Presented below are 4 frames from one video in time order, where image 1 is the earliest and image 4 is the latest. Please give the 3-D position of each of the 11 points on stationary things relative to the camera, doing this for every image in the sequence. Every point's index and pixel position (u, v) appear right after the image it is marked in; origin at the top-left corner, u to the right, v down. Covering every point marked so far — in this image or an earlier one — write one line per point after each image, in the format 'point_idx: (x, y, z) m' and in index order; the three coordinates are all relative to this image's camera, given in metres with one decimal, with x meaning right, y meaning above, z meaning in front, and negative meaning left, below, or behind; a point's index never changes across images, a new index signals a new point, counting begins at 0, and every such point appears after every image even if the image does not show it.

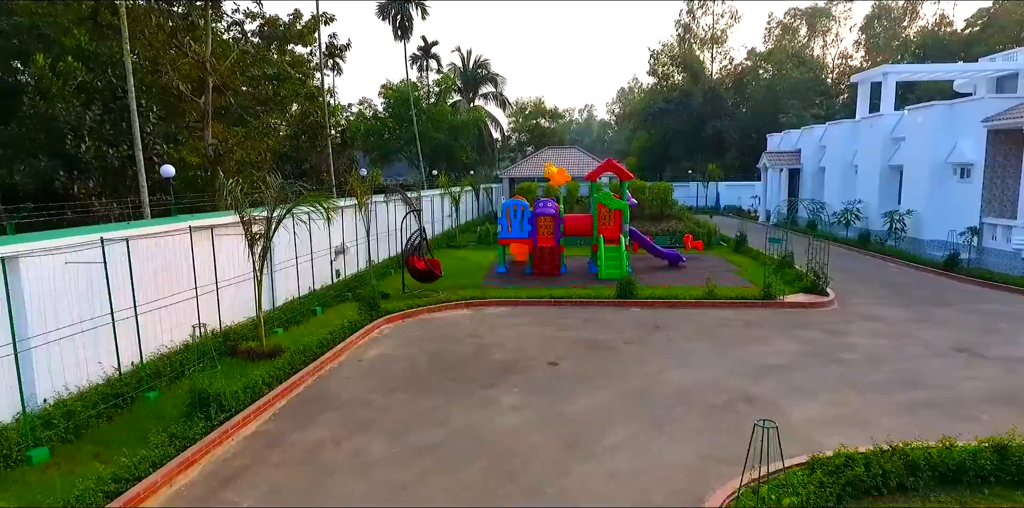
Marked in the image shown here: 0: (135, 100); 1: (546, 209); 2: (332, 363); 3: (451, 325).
0: (-6.3, +2.5, +11.7) m
1: (+0.8, +1.0, +16.1) m
2: (-2.2, -1.3, +8.5) m
3: (-0.9, -1.1, +10.5) m
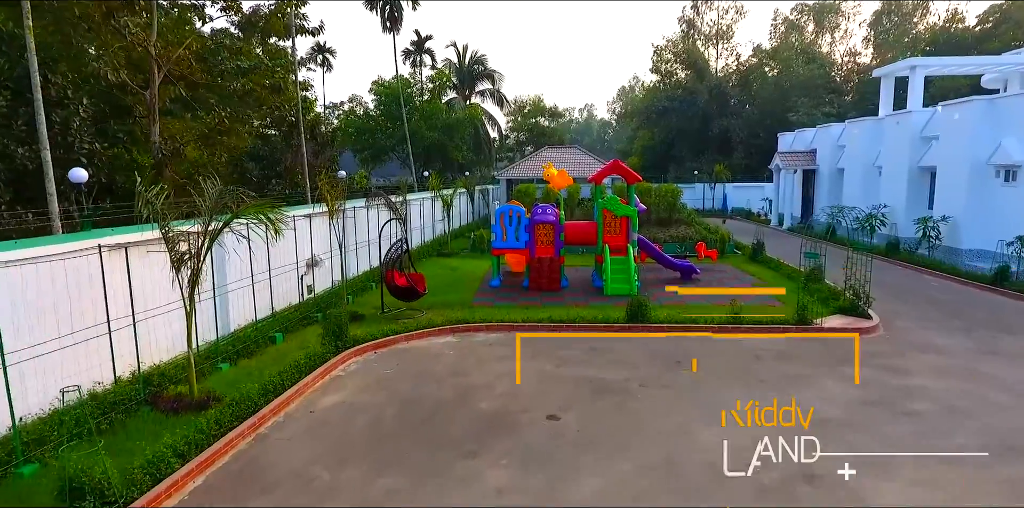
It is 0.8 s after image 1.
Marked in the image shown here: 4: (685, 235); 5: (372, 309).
0: (-6.4, +2.3, +10.0) m
1: (+0.7, +0.8, +14.4) m
2: (-2.3, -1.6, +6.8) m
3: (-1.0, -1.3, +8.8) m
4: (+4.9, +0.5, +20.0) m
5: (-2.4, -0.9, +11.9) m
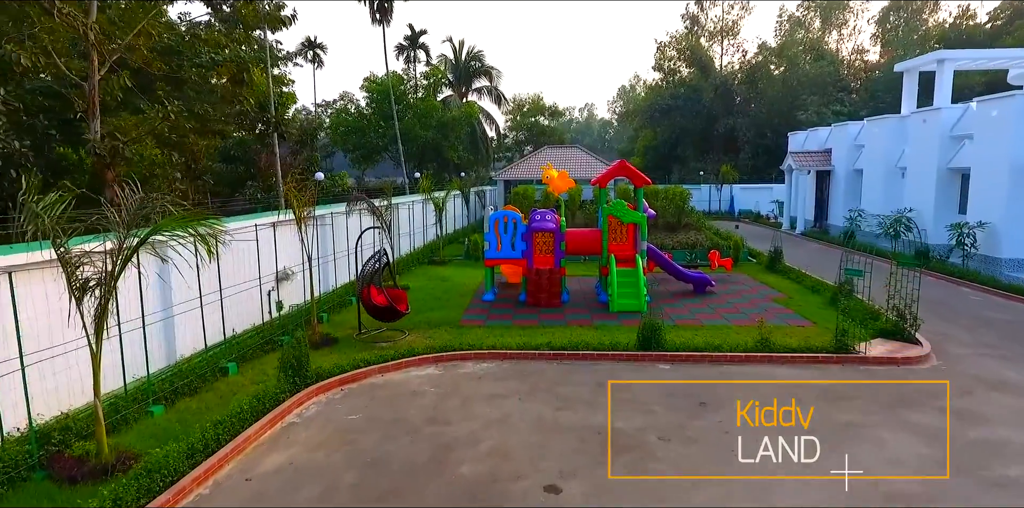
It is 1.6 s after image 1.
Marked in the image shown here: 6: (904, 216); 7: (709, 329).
0: (-6.5, +2.1, +8.6) m
1: (+0.6, +0.6, +13.0) m
2: (-2.4, -1.8, +5.4) m
3: (-1.1, -1.5, +7.4) m
4: (+4.8, +0.3, +18.5) m
5: (-2.5, -1.1, +10.5) m
6: (+10.4, +1.0, +18.8) m
7: (+2.9, -1.1, +10.4) m
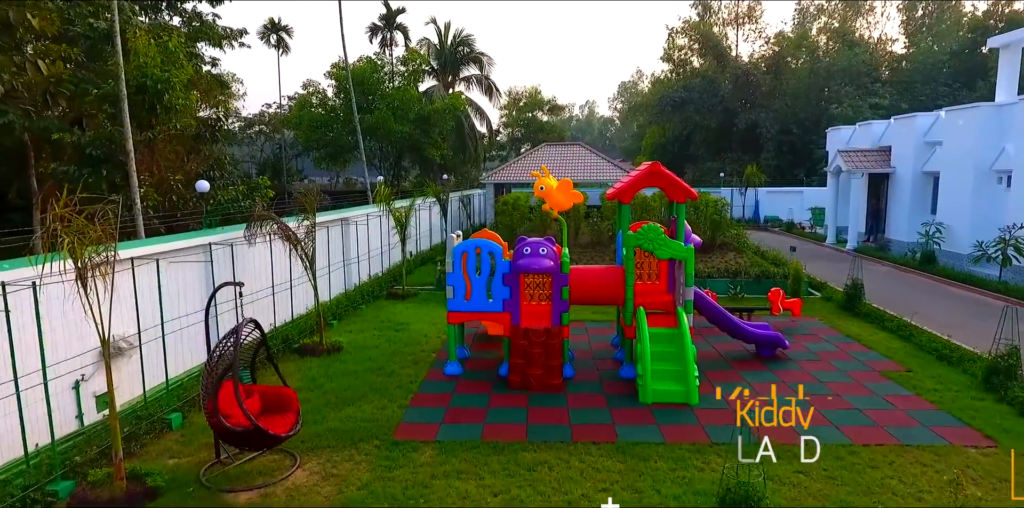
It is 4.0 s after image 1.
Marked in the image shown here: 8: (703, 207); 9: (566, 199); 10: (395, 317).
0: (-6.8, +1.5, +4.1) m
1: (+0.3, 0.0, +8.5) m
2: (-2.7, -2.4, +0.9) m
3: (-1.4, -2.1, +2.9) m
4: (+4.5, -0.3, +14.1) m
5: (-2.8, -1.8, +6.0) m
6: (+10.1, +0.4, +14.3) m
7: (+2.6, -1.7, +5.9) m
8: (+4.3, +1.1, +15.8) m
9: (+0.8, +0.8, +9.9) m
10: (-1.9, -1.0, +12.1) m
